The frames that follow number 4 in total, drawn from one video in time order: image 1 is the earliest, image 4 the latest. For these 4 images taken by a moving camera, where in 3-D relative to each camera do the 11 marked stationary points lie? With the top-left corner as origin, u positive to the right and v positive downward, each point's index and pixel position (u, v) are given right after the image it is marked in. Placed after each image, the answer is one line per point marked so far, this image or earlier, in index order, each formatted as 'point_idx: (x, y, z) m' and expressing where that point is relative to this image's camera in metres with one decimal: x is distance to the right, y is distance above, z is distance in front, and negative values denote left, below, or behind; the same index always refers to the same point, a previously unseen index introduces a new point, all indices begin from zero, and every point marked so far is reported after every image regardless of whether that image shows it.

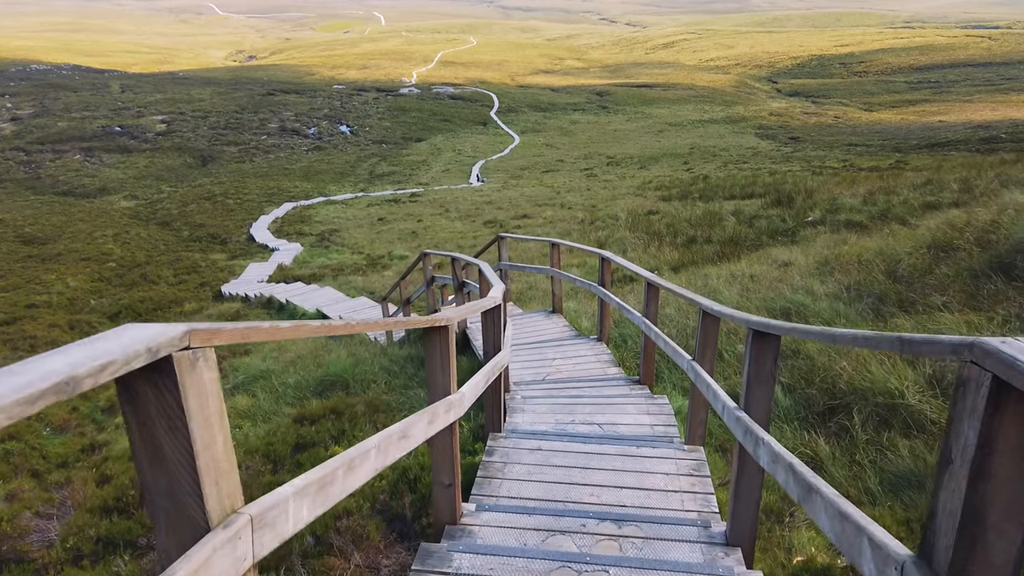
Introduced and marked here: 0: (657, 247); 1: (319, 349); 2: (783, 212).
0: (+2.4, +0.7, +12.7) m
1: (-2.0, -0.6, +7.6) m
2: (+5.1, +1.4, +14.0) m
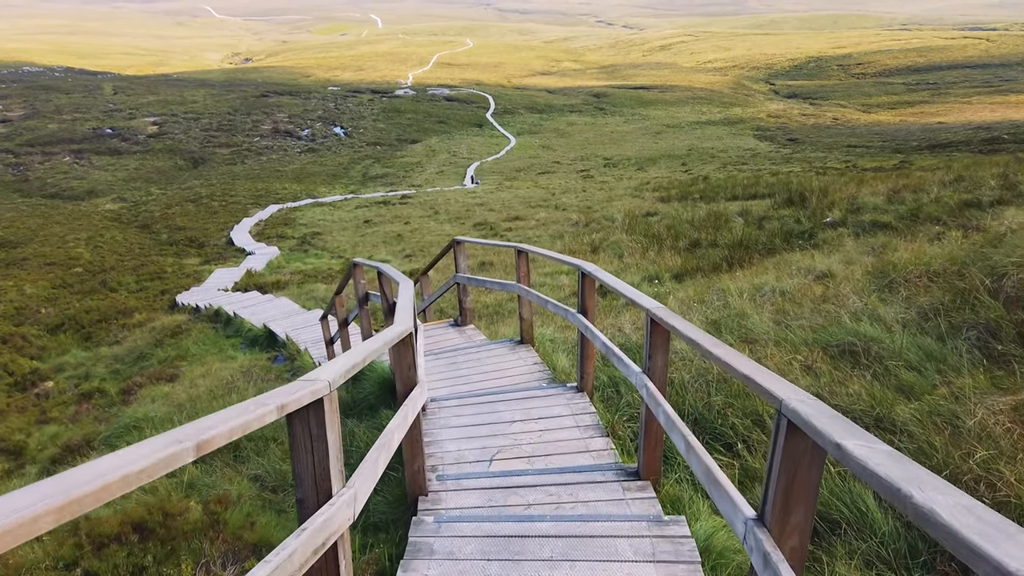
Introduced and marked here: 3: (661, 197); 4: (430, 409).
0: (+2.2, +0.6, +11.2) m
1: (-2.3, -0.8, +6.1) m
2: (+4.8, +1.3, +12.6) m
3: (+3.9, +2.4, +19.5) m
4: (-0.4, -0.5, +3.3) m
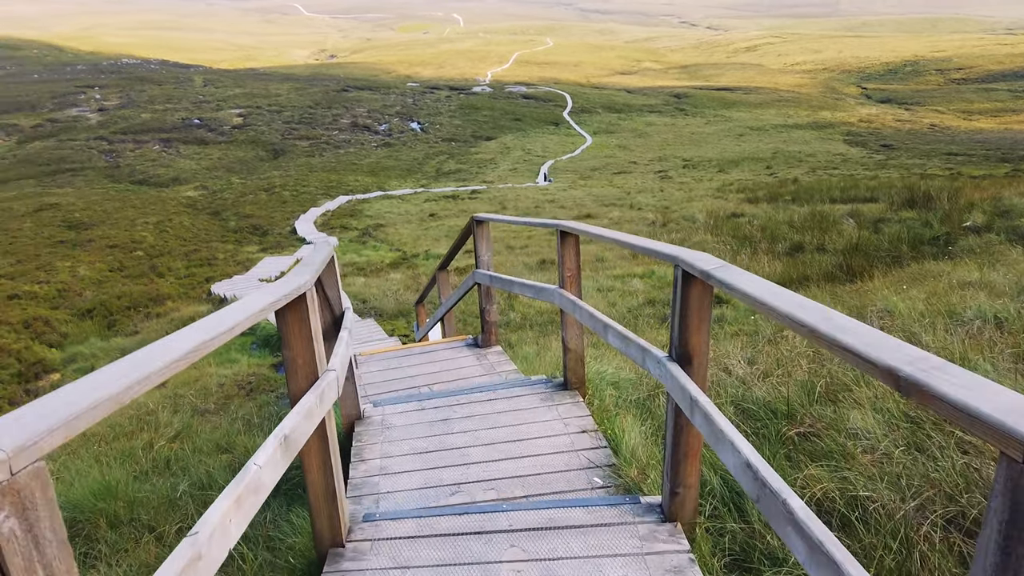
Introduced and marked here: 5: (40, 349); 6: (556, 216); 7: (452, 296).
0: (+3.0, +0.4, +9.3) m
1: (-2.0, -0.7, +4.7) m
2: (+5.7, +1.0, +10.4) m
3: (+5.5, +2.1, +17.4) m
4: (-0.3, -0.5, +1.6) m
5: (-6.5, -0.8, +10.3) m
6: (+1.1, +1.9, +19.6) m
7: (-0.3, -0.1, +4.2) m
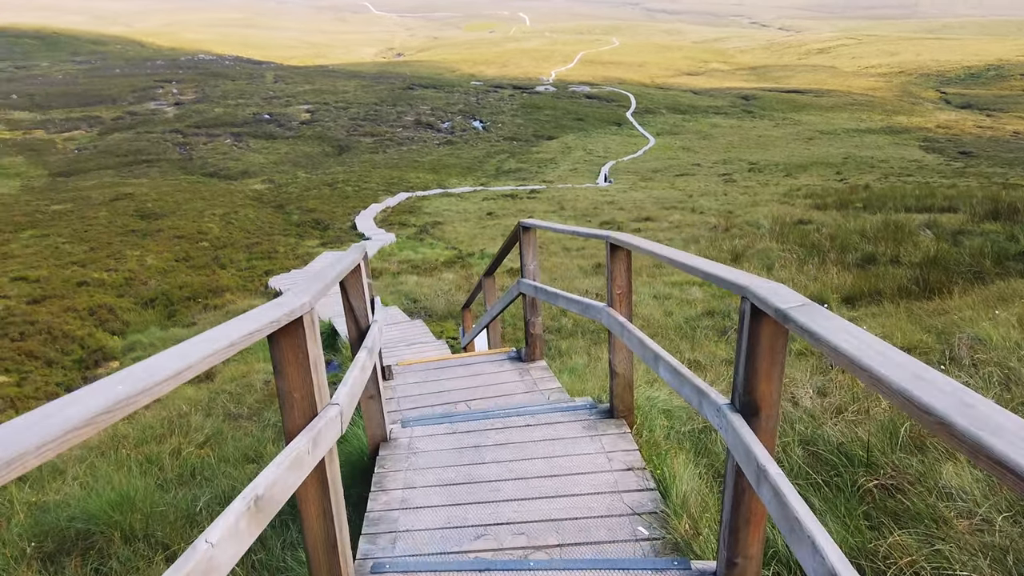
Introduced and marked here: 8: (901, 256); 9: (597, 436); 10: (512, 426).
0: (+3.6, +0.3, +8.9) m
1: (-1.7, -0.7, +4.6) m
2: (+6.5, +0.8, +9.7) m
3: (+6.8, +1.9, +16.7) m
4: (-0.3, -0.6, +1.4) m
5: (-5.8, -0.7, +10.5) m
6: (+2.6, +1.8, +19.2) m
7: (-0.1, -0.1, +4.0) m
8: (+4.5, +0.4, +8.5) m
9: (+0.3, -0.4, +2.2) m
10: (0.0, -0.4, +2.3) m
